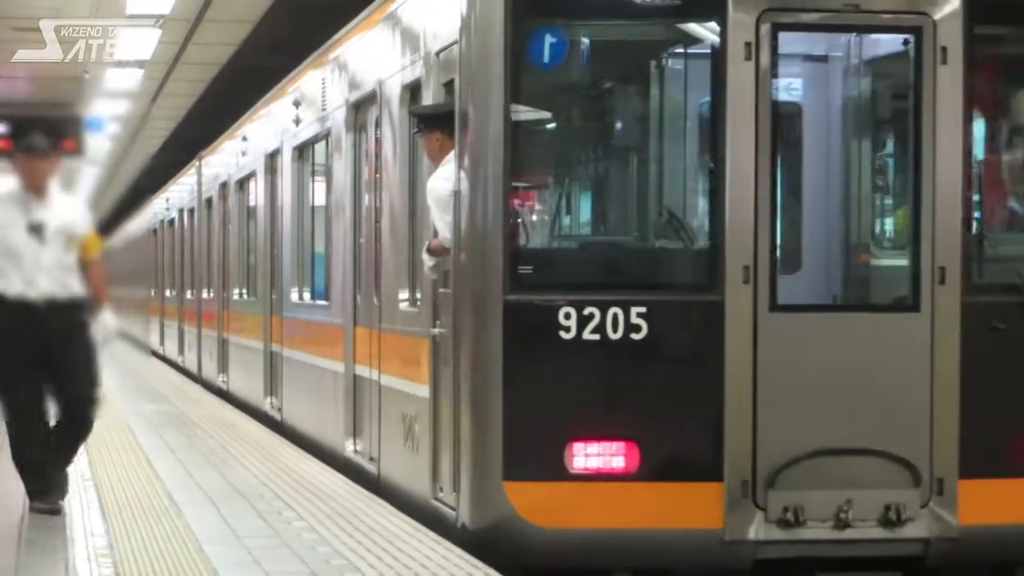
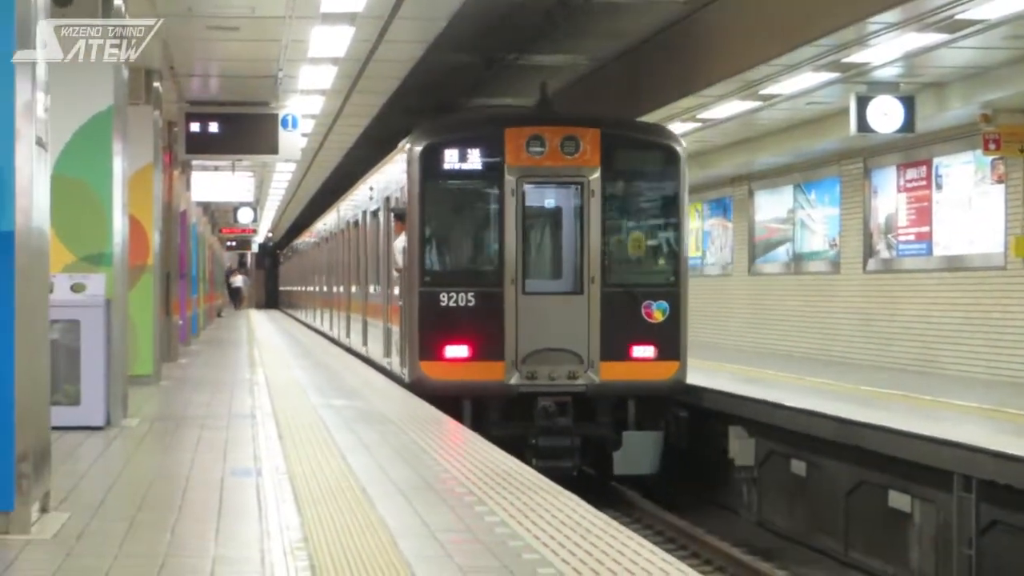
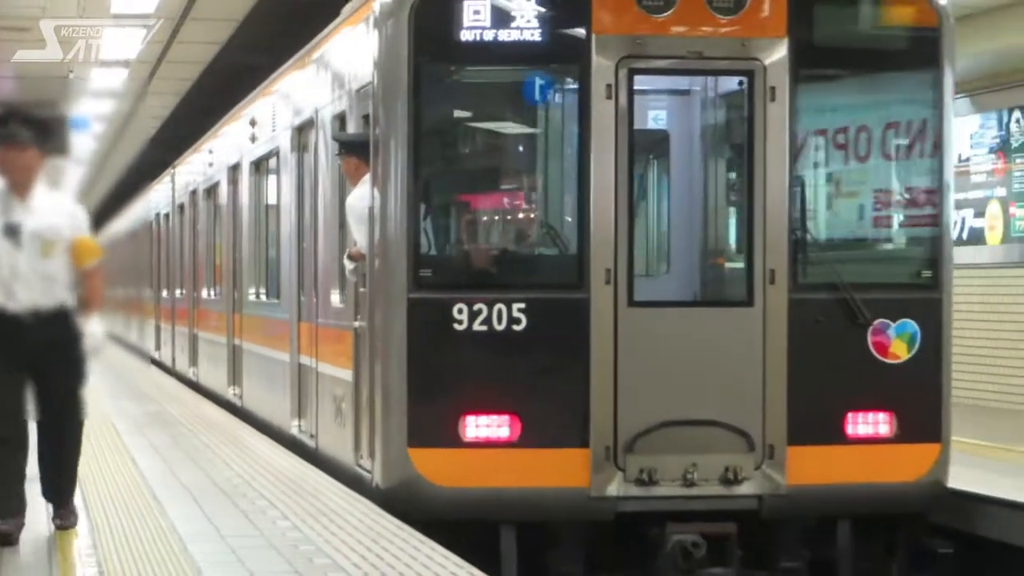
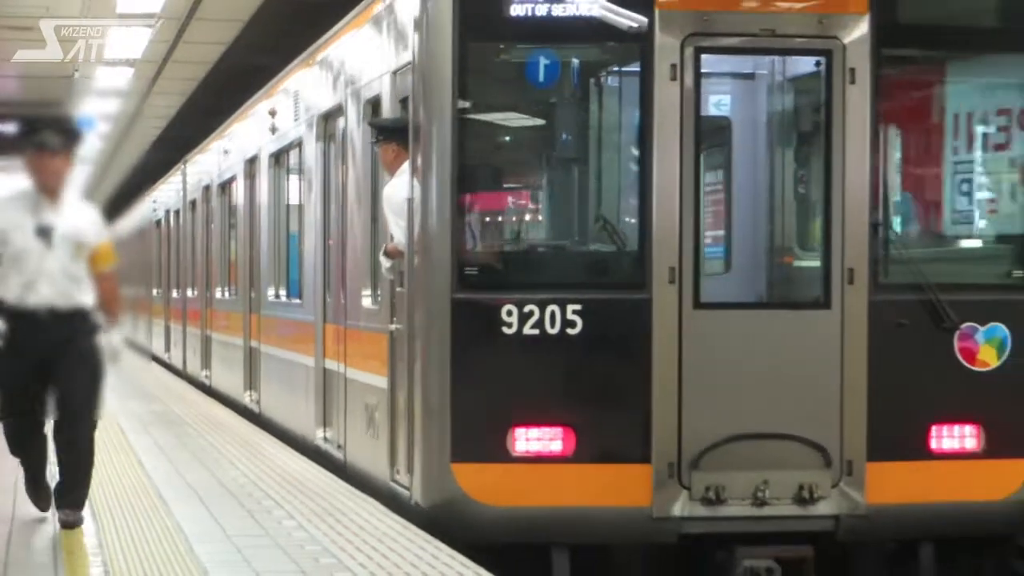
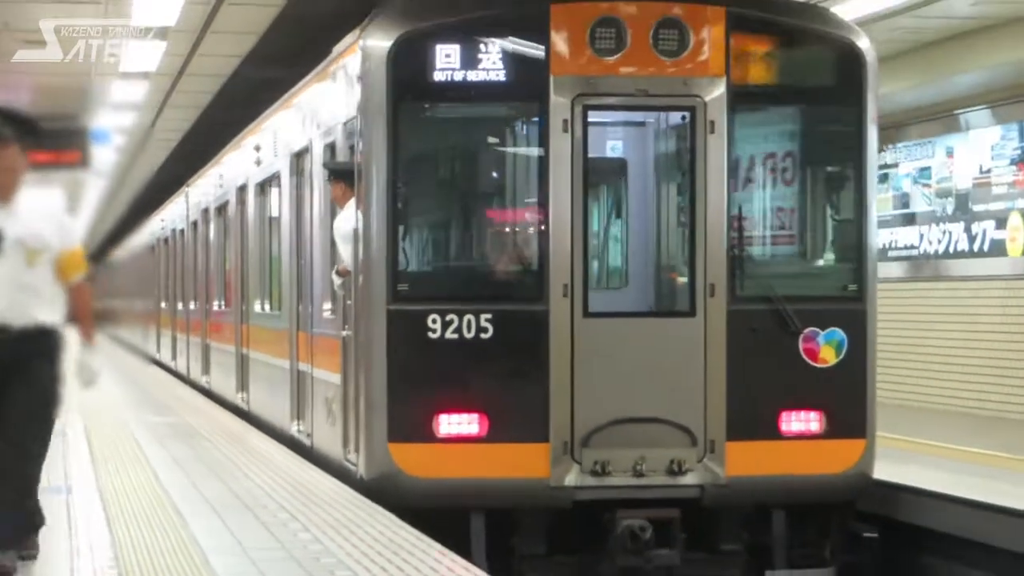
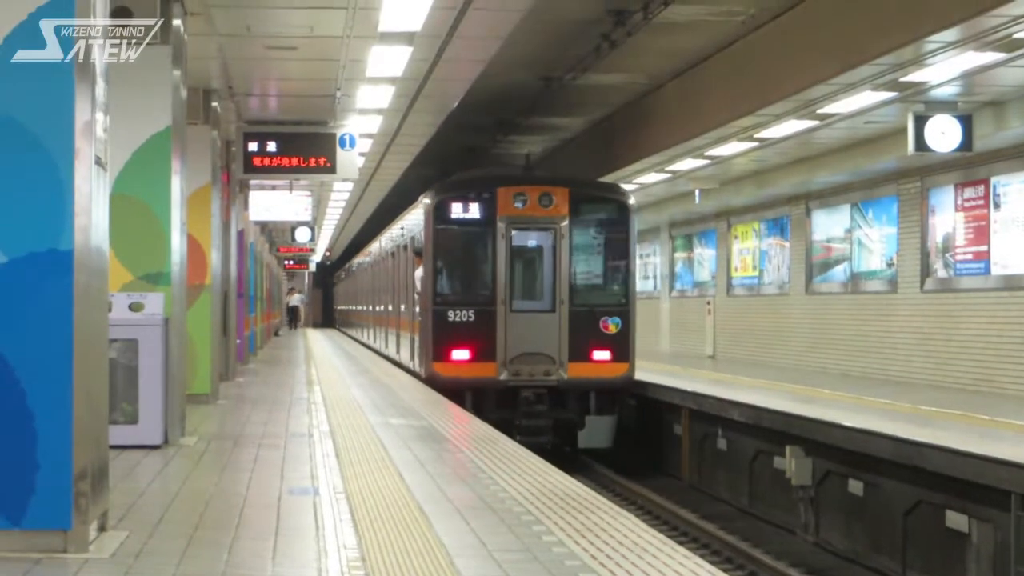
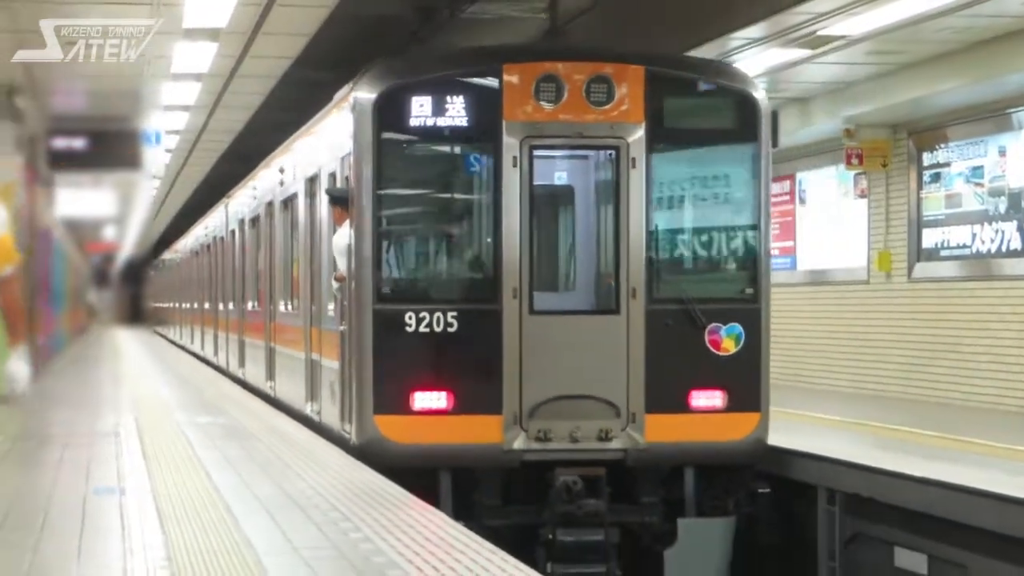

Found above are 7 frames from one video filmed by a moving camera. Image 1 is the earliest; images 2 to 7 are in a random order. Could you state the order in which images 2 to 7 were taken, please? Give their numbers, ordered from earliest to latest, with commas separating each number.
4, 3, 5, 7, 2, 6
